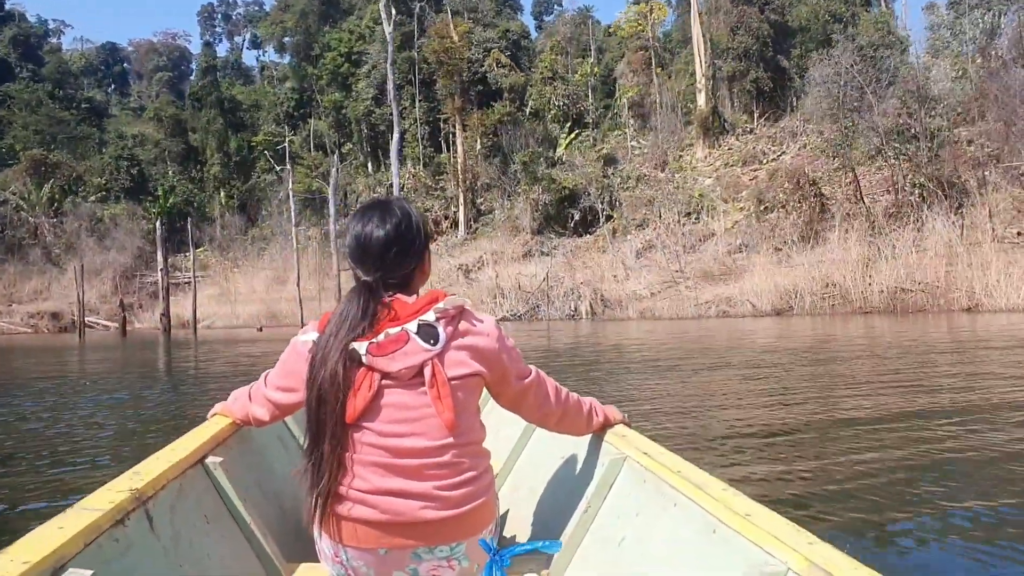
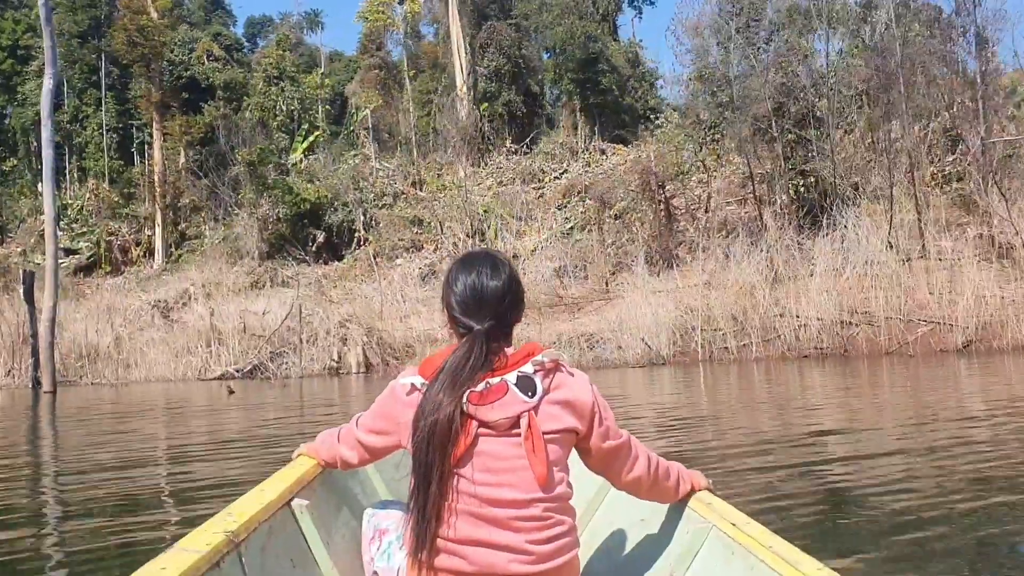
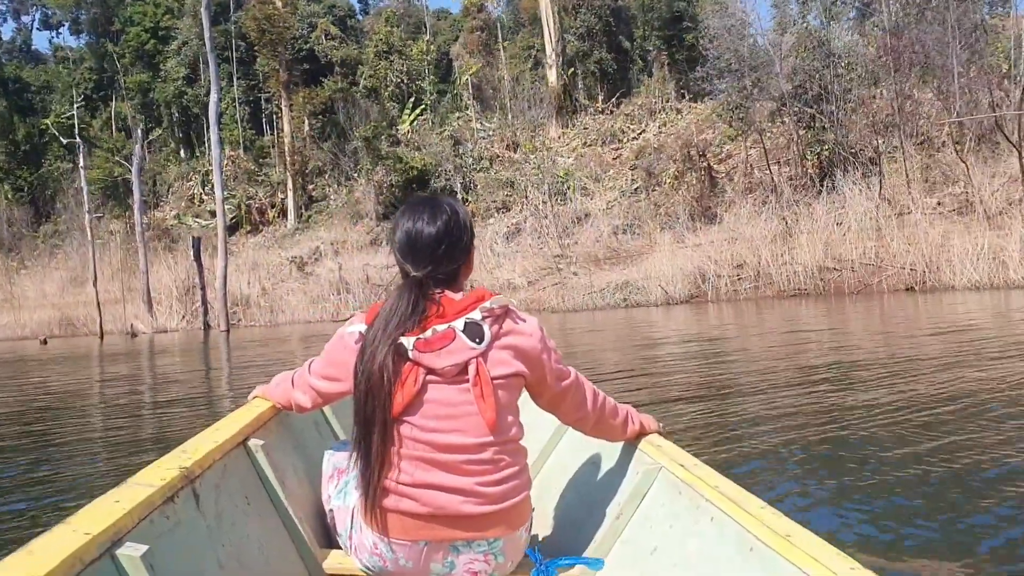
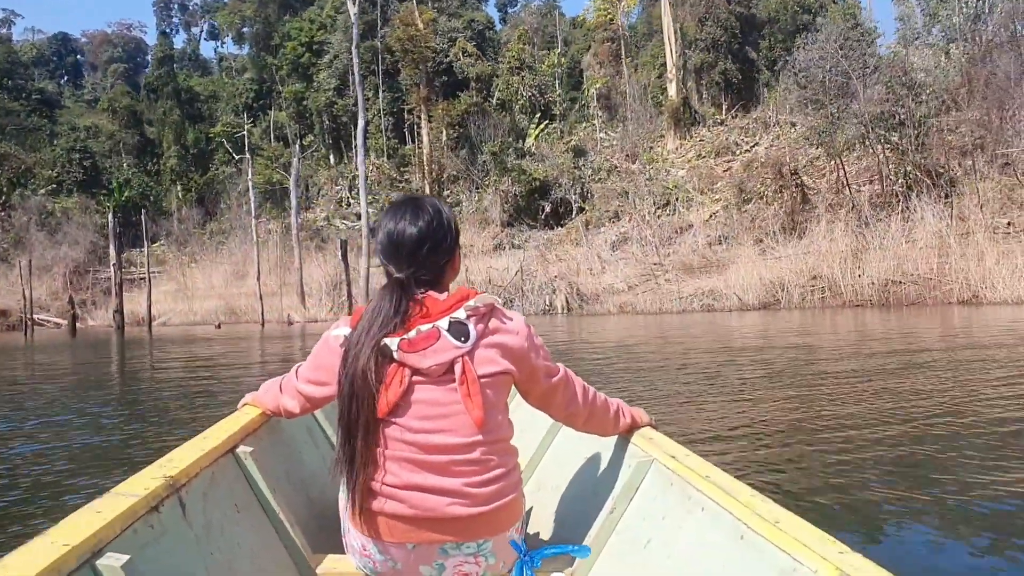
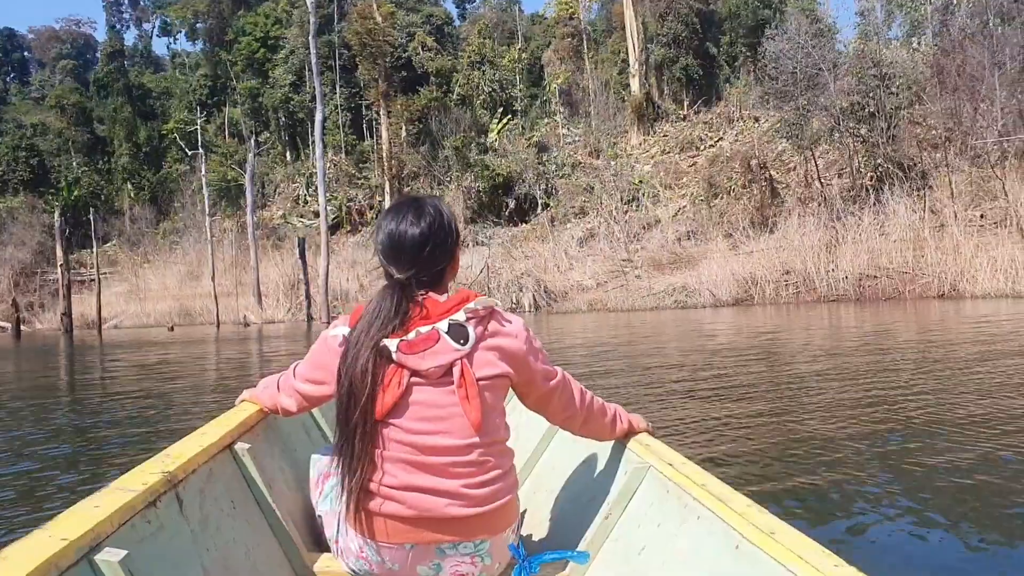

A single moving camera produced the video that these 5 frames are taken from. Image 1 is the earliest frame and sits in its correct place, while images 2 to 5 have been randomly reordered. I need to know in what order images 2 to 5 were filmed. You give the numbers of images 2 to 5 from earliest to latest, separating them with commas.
4, 5, 3, 2
